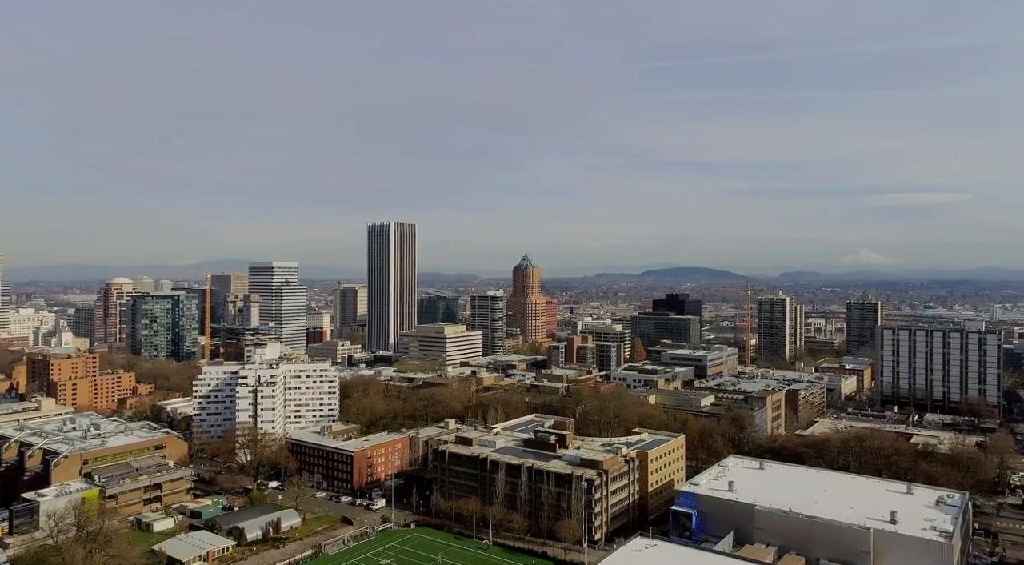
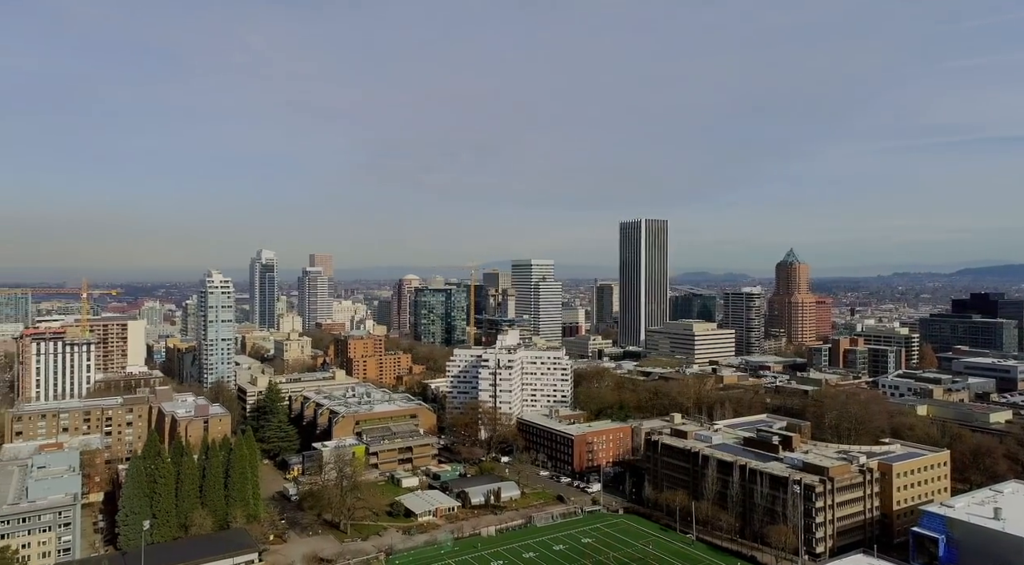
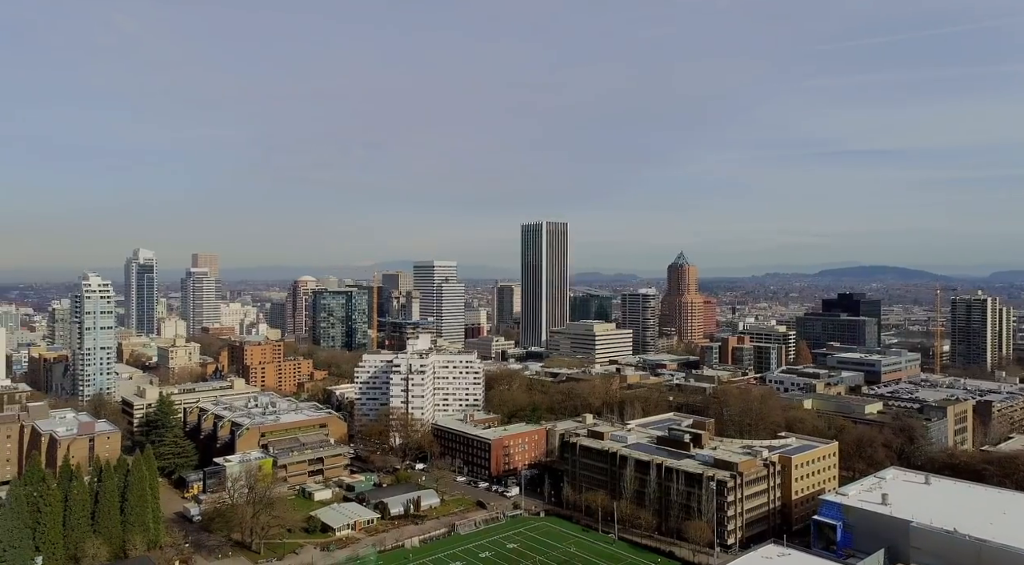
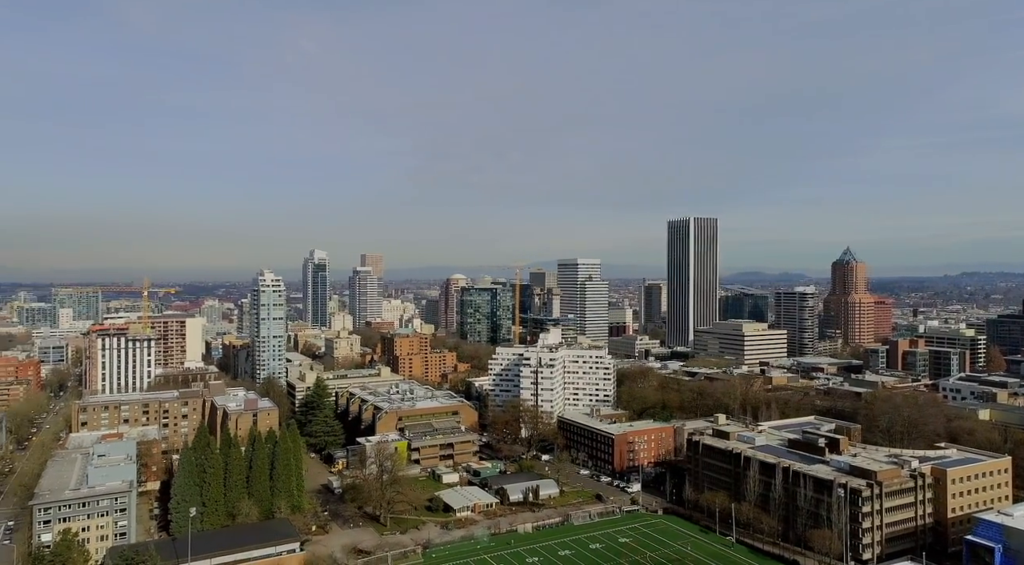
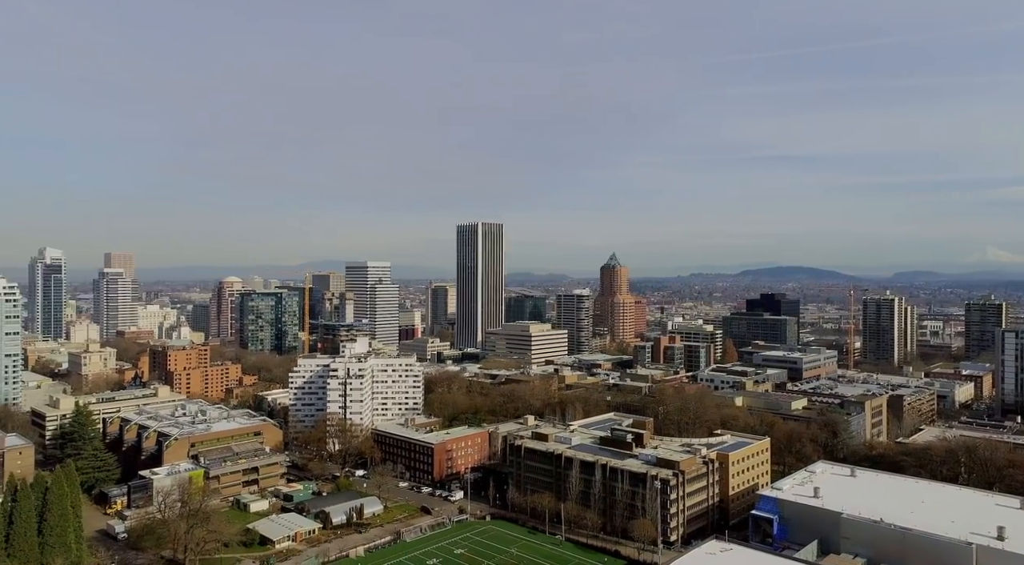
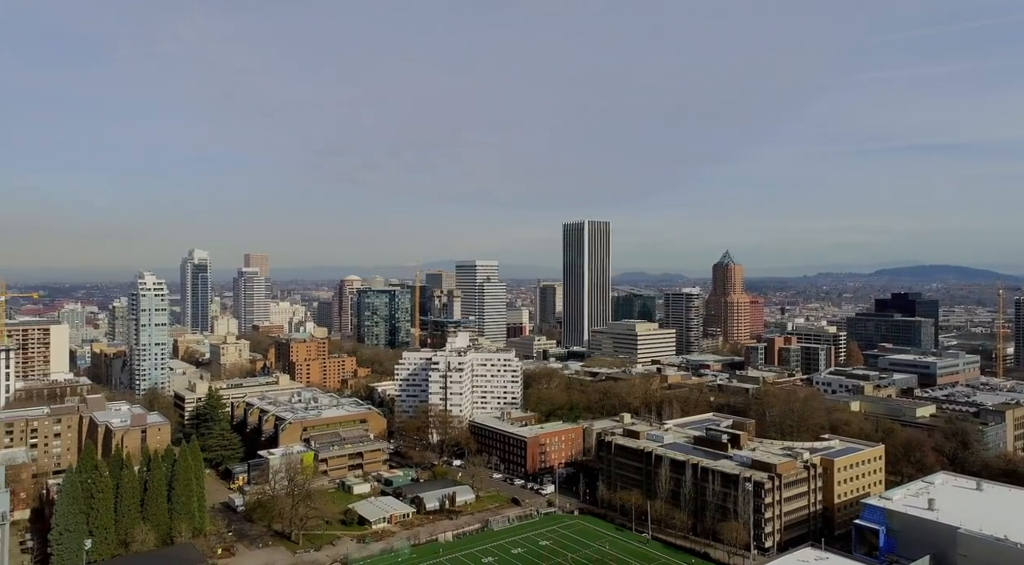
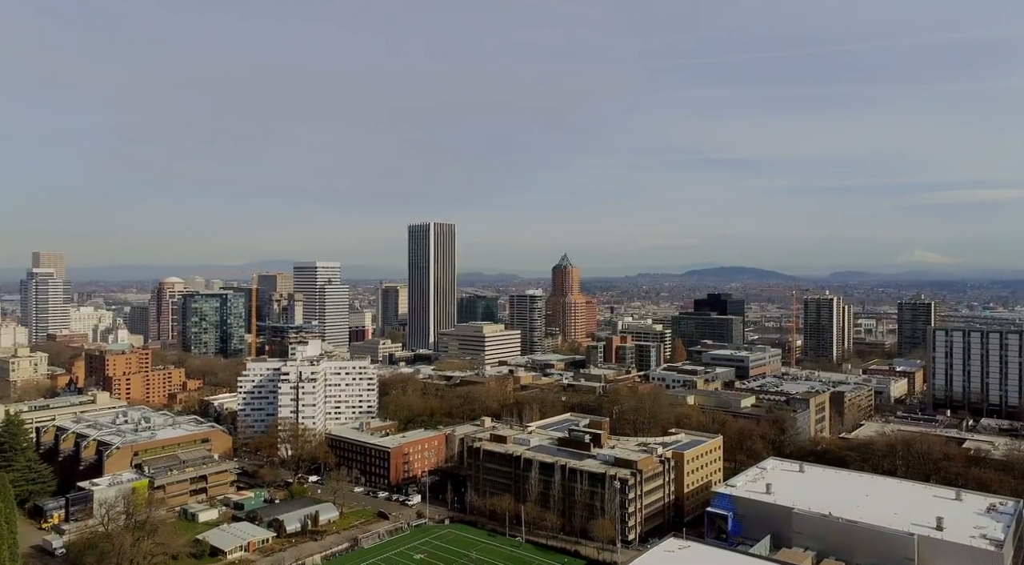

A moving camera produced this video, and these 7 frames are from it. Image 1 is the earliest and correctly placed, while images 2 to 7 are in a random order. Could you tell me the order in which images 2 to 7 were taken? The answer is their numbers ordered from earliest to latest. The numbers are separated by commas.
7, 5, 3, 6, 2, 4
